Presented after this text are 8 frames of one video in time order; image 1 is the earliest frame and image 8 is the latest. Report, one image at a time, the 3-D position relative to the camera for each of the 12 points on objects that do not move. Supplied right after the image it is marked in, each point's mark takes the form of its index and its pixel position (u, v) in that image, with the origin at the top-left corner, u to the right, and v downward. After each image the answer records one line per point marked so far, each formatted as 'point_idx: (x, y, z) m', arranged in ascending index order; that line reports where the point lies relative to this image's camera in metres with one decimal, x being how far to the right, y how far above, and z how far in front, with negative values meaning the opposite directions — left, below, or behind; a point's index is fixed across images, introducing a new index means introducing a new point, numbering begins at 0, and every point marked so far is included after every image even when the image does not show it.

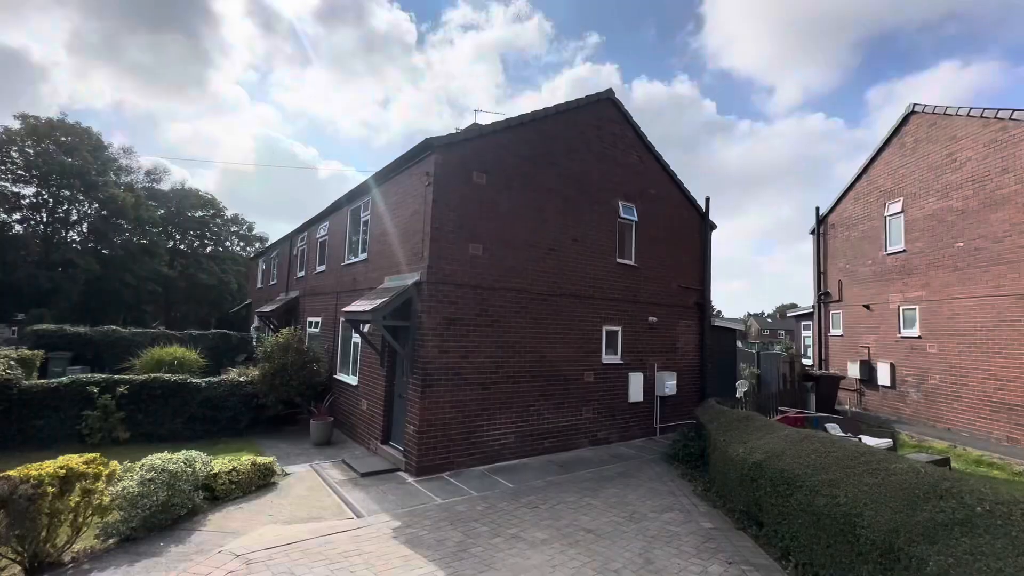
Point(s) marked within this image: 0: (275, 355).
0: (-4.9, -1.4, +9.7) m
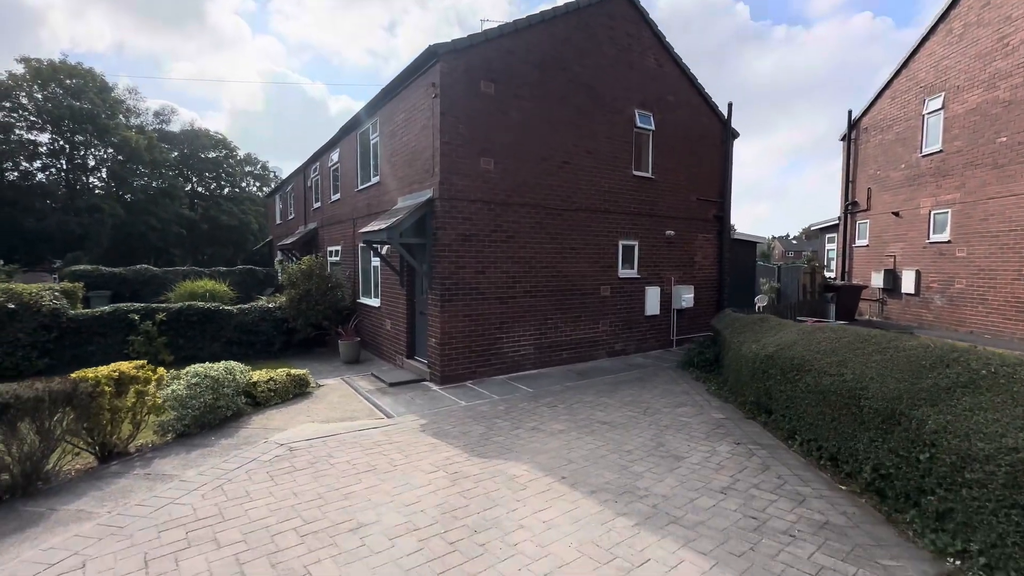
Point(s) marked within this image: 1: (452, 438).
0: (-4.5, +0.1, +10.0) m
1: (-0.6, -1.6, +4.9) m
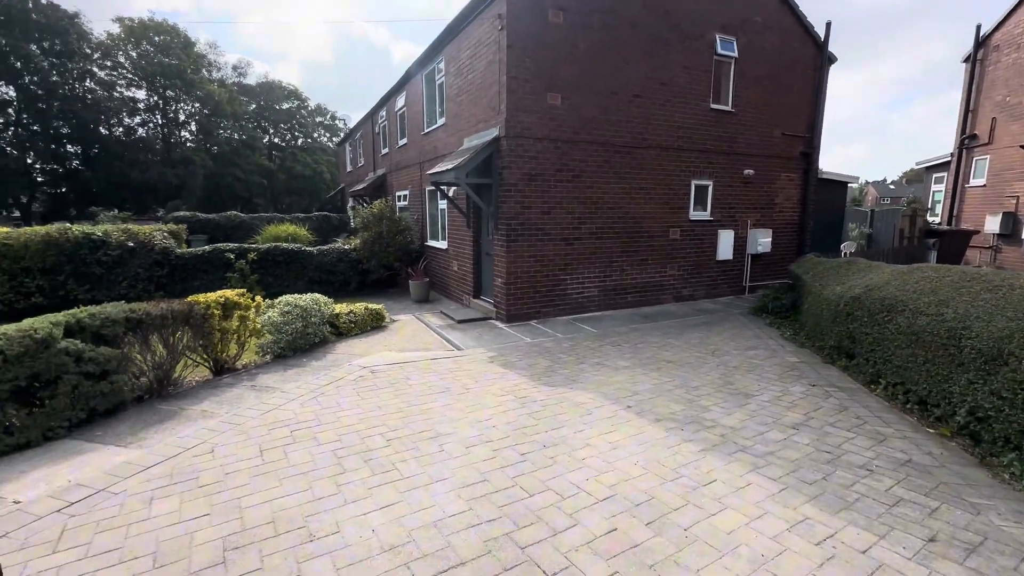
0: (-3.1, +1.4, +10.4) m
1: (+0.1, -0.9, +5.1) m
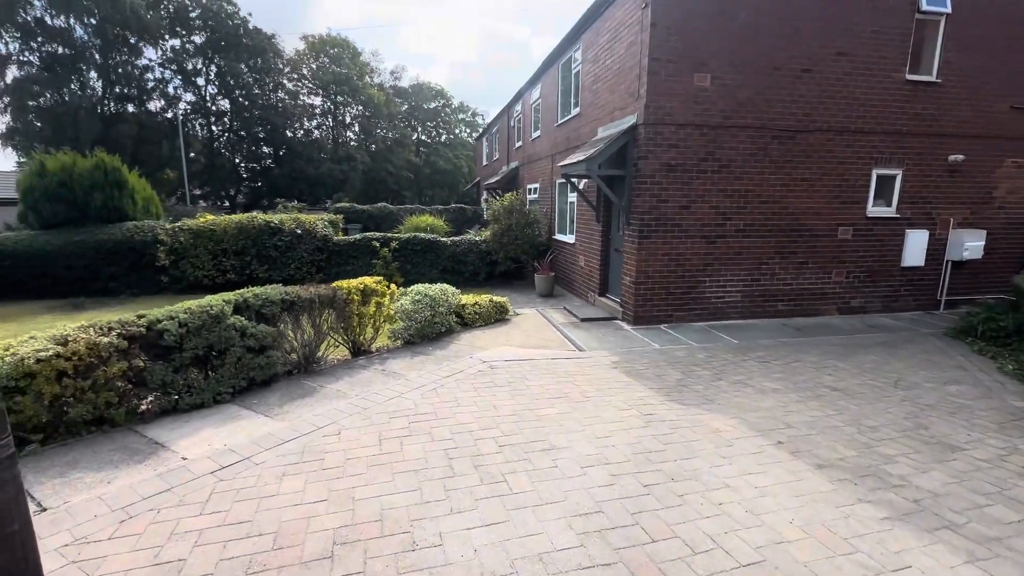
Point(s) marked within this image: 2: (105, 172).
0: (-0.2, +1.6, +10.6) m
1: (+1.3, -0.9, +4.6) m
2: (-8.6, +2.5, +9.9) m
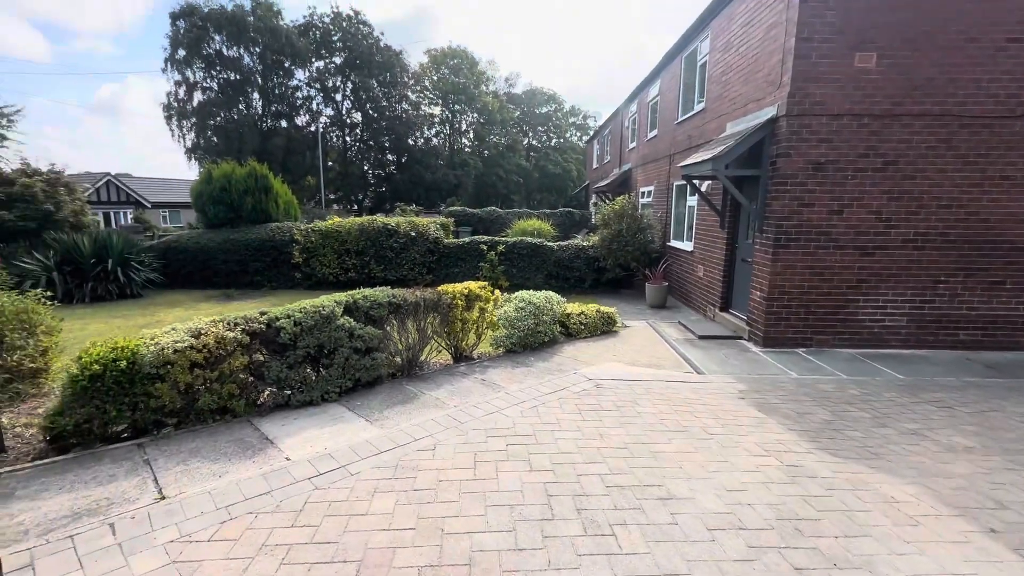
0: (+2.2, +1.4, +10.0) m
1: (+2.3, -1.1, +3.9) m
2: (-6.1, +2.6, +11.2) m
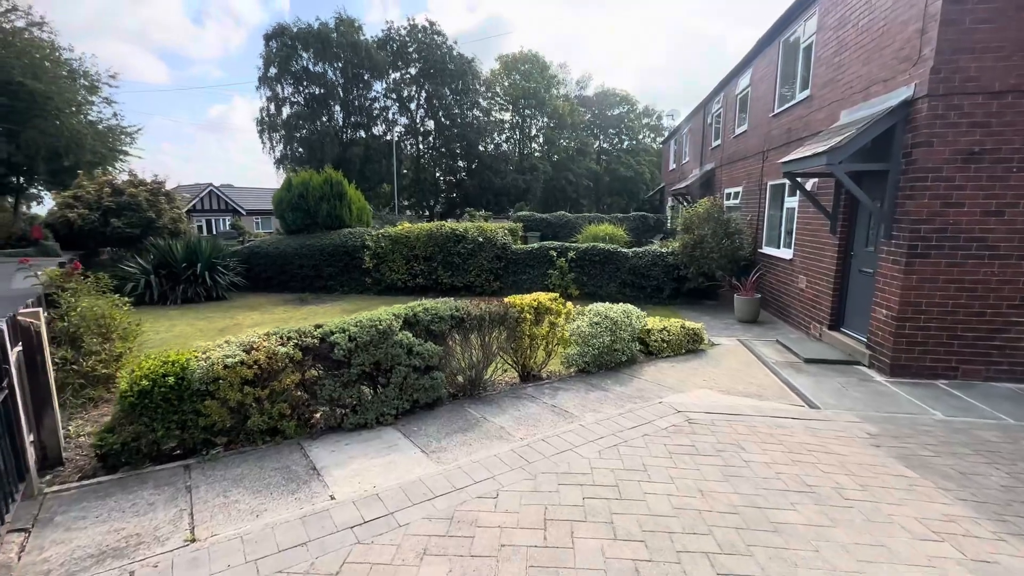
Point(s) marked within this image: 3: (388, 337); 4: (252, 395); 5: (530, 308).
0: (+3.6, +1.2, +9.1) m
1: (+2.8, -1.2, +3.0) m
2: (-4.4, +2.5, +11.5) m
3: (-0.9, -0.4, +3.6) m
4: (-1.7, -0.7, +3.1) m
5: (+0.2, -0.2, +4.6) m
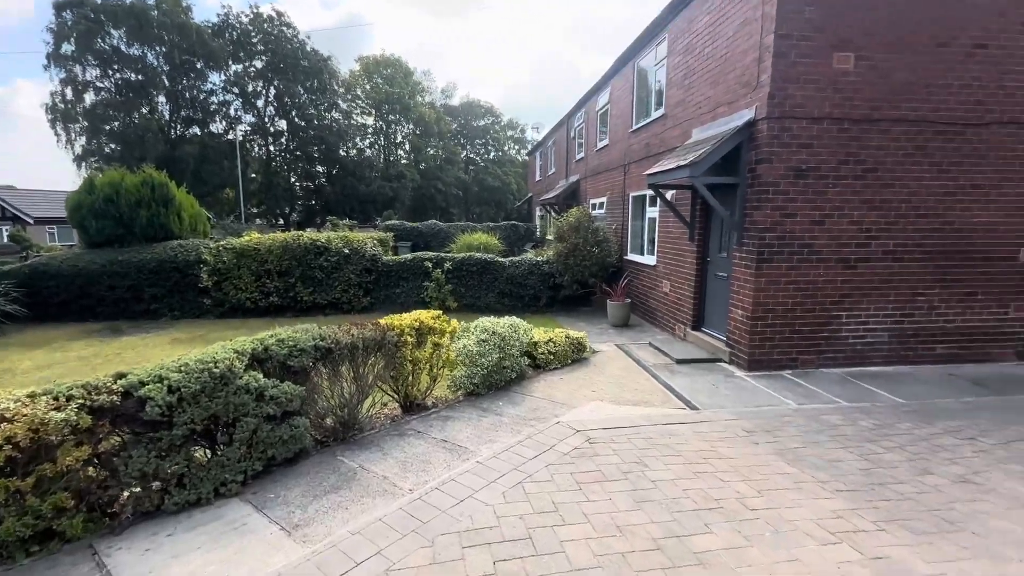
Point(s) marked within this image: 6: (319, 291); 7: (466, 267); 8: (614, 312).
0: (+1.1, +1.1, +9.4) m
1: (+2.1, -1.2, +3.2) m
2: (-7.3, +2.0, +9.4) m
3: (-1.7, -0.5, +2.7) m
4: (-2.3, -0.9, +2.1) m
5: (-0.9, -0.4, +4.1) m
6: (-3.9, -0.1, +9.4) m
7: (-1.0, +0.4, +9.7) m
8: (+1.8, -0.4, +8.3) m
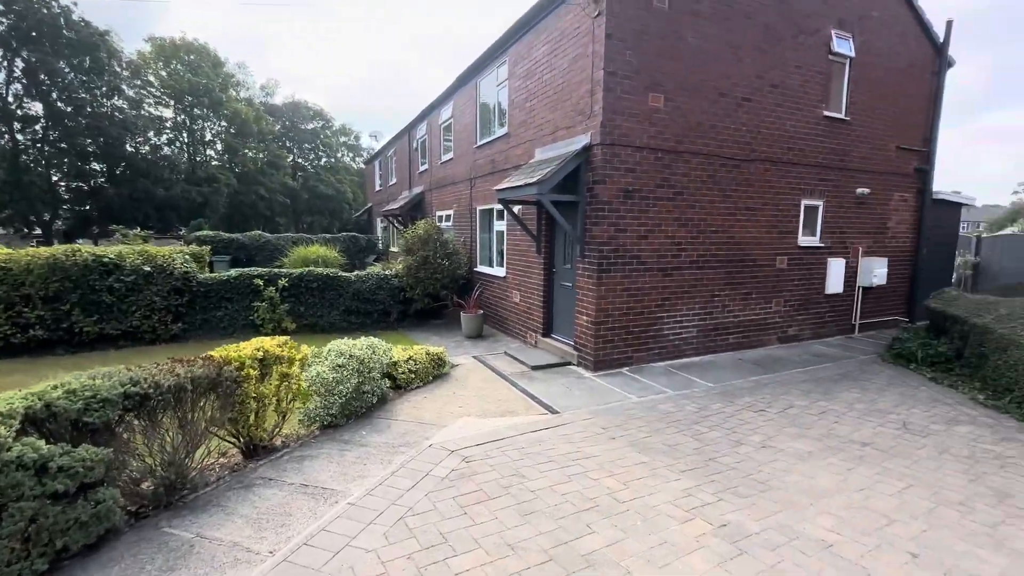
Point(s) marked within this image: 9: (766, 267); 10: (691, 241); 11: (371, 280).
0: (-1.8, +0.8, +9.2) m
1: (+1.2, -1.3, +3.6) m
2: (-9.8, +1.5, +6.5) m
3: (-2.2, -0.7, +2.0) m
4: (-2.6, -1.1, +1.2) m
5: (-1.9, -0.5, +3.5) m
6: (-6.5, -0.5, +7.6) m
7: (-3.9, +0.1, +8.8) m
8: (-0.8, -0.6, +8.4) m
9: (+4.0, +0.3, +7.3) m
10: (+2.5, +0.7, +6.6) m
11: (-2.8, +0.2, +9.2) m
